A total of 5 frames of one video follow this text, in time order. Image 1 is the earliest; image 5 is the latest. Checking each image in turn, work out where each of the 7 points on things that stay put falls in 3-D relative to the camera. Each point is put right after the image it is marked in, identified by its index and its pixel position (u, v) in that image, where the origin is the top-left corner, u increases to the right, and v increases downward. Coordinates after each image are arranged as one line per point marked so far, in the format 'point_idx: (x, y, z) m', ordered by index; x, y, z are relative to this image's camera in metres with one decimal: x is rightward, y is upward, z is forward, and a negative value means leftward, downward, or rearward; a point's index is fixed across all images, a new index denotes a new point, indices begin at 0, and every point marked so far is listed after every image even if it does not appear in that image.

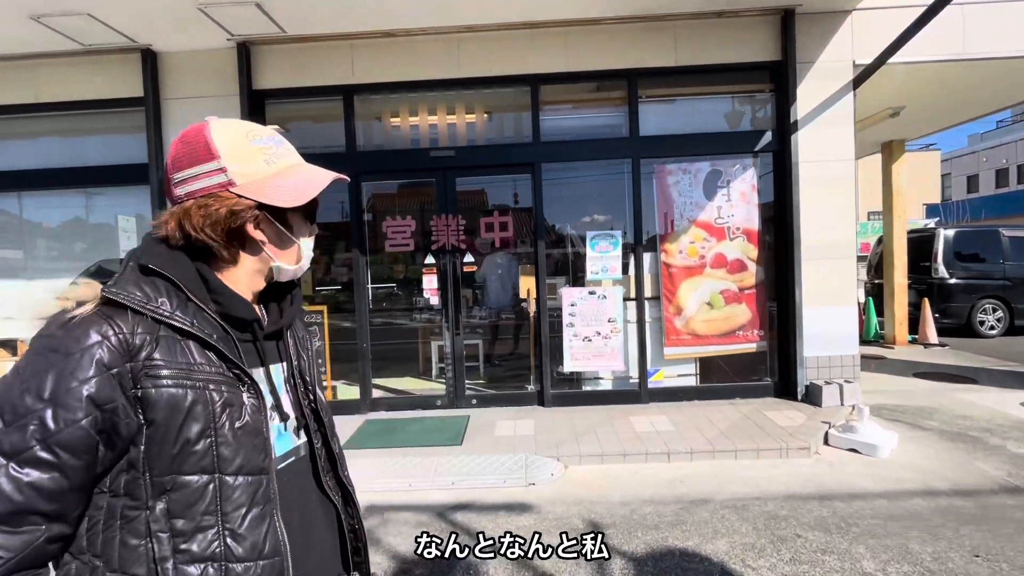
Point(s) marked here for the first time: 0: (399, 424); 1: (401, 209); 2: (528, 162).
0: (-1.3, -1.5, +5.4) m
1: (-1.3, +1.0, +5.8) m
2: (+0.2, +1.5, +5.6) m
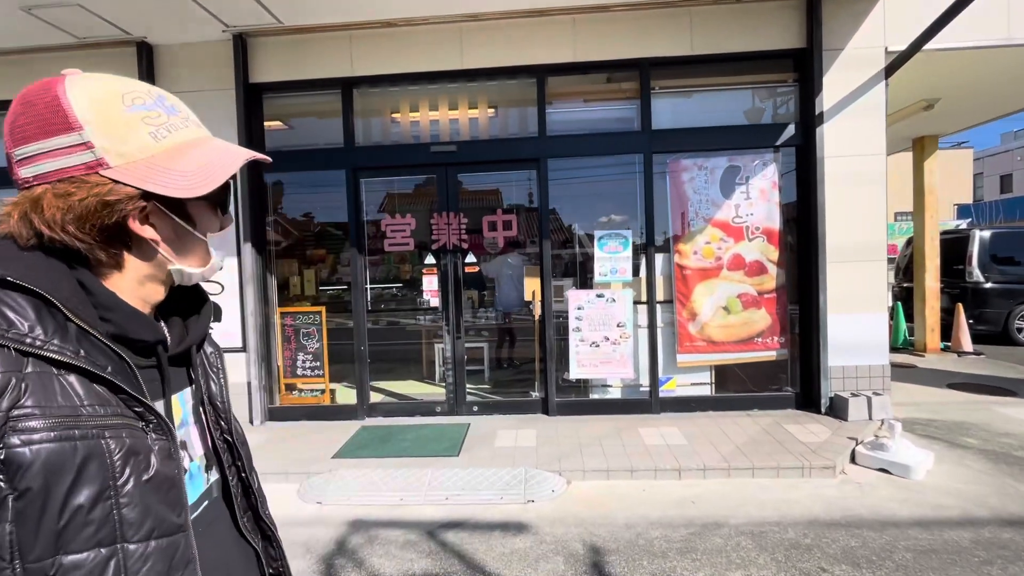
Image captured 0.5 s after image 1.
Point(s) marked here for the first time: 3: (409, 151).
0: (-1.3, -1.5, +5.1) m
1: (-1.3, +0.9, +5.5) m
2: (+0.2, +1.5, +5.3) m
3: (-1.2, +1.5, +5.4) m
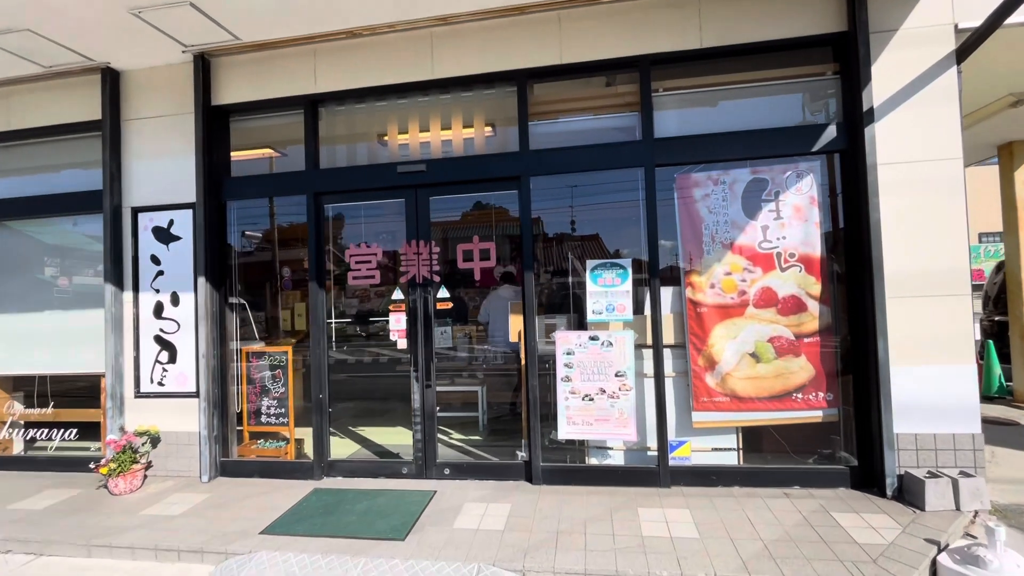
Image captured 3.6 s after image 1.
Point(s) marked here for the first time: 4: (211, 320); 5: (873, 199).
0: (-1.5, -1.9, +4.3) m
1: (-1.5, +0.5, +4.9) m
2: (0.0, +1.1, +4.6) m
3: (-1.4, +1.2, +4.8) m
4: (-3.1, -0.3, +5.0) m
5: (+3.0, +0.7, +4.0) m
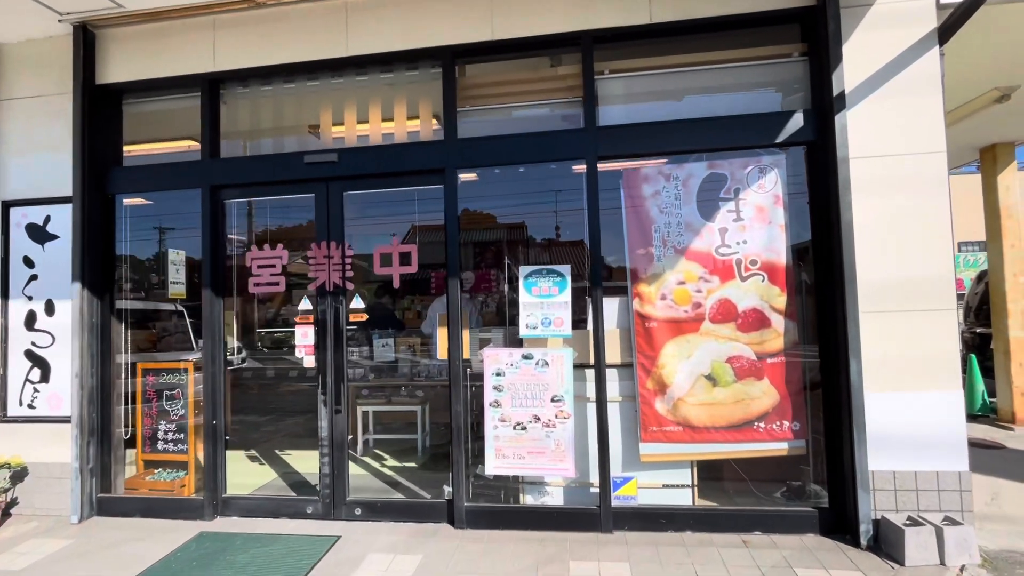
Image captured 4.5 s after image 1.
0: (-2.1, -2.0, +3.7) m
1: (-2.1, +0.5, +4.2) m
2: (-0.6, +1.0, +4.0) m
3: (-2.0, +1.1, +4.1) m
4: (-3.8, -0.4, +4.3) m
5: (+2.4, +0.7, +3.5) m
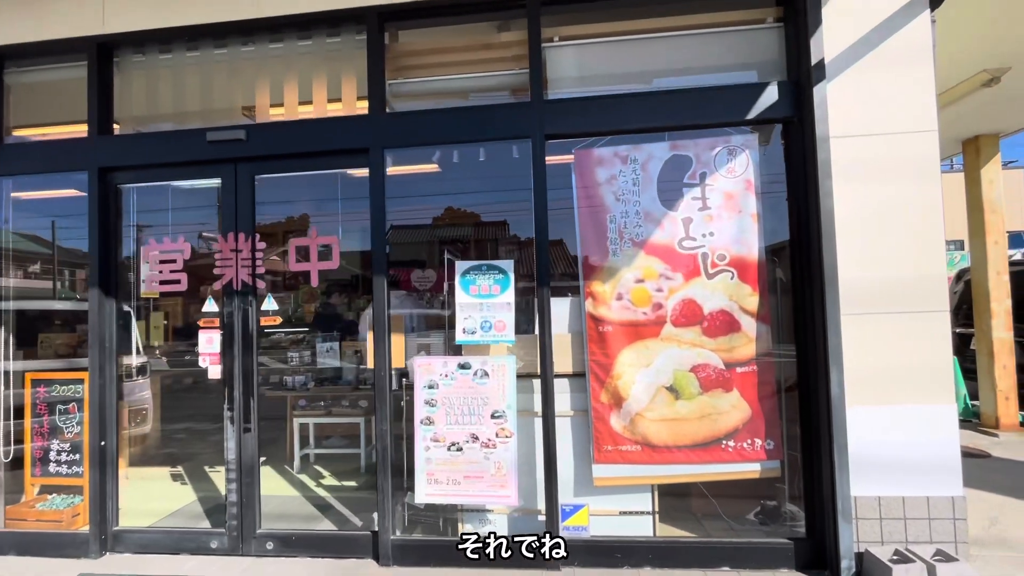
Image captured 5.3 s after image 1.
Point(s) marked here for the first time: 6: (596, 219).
0: (-2.6, -2.0, +3.1) m
1: (-2.6, +0.5, +3.7) m
2: (-1.1, +1.0, +3.4) m
3: (-2.5, +1.1, +3.6) m
4: (-4.3, -0.4, +3.7) m
5: (+2.0, +0.7, +3.0) m
6: (+0.6, +0.5, +3.3) m
